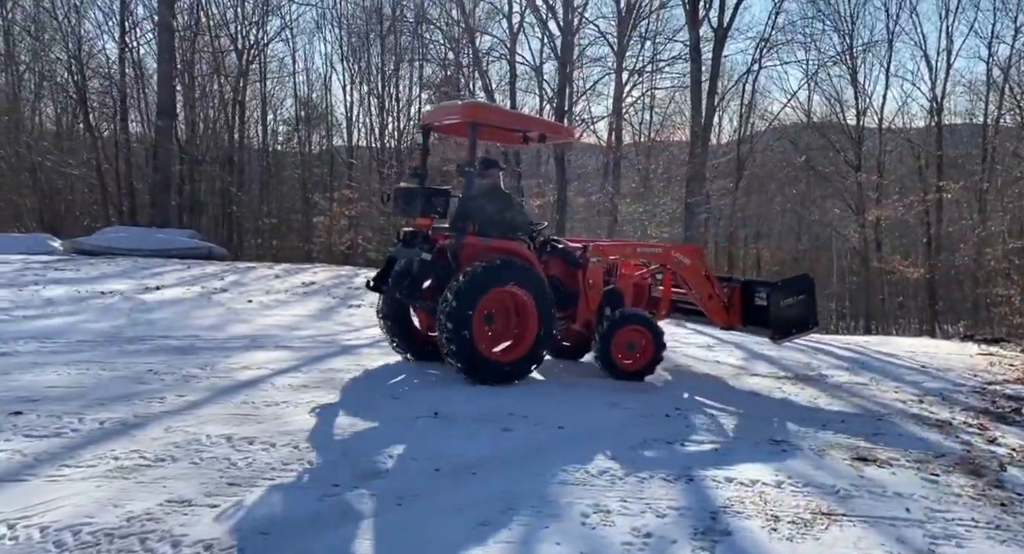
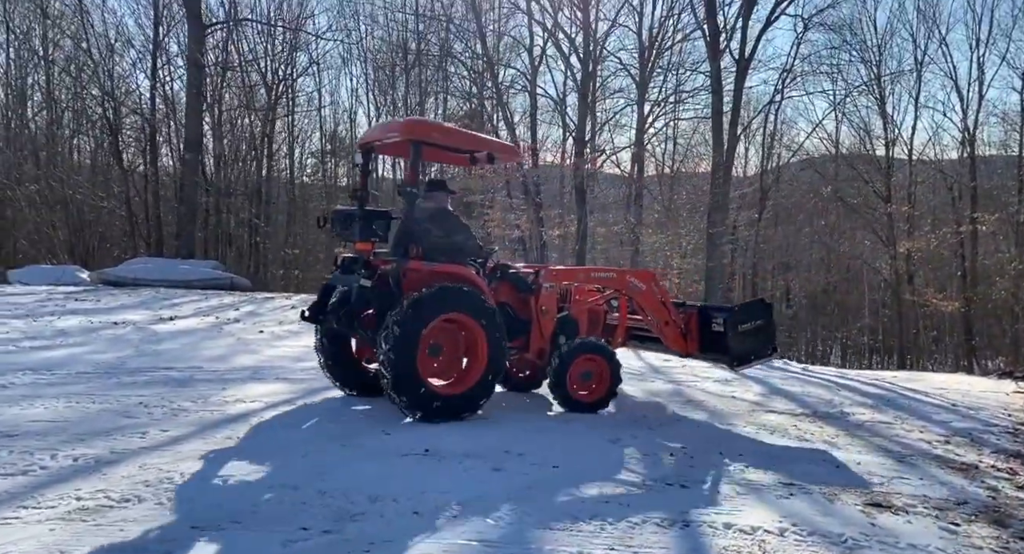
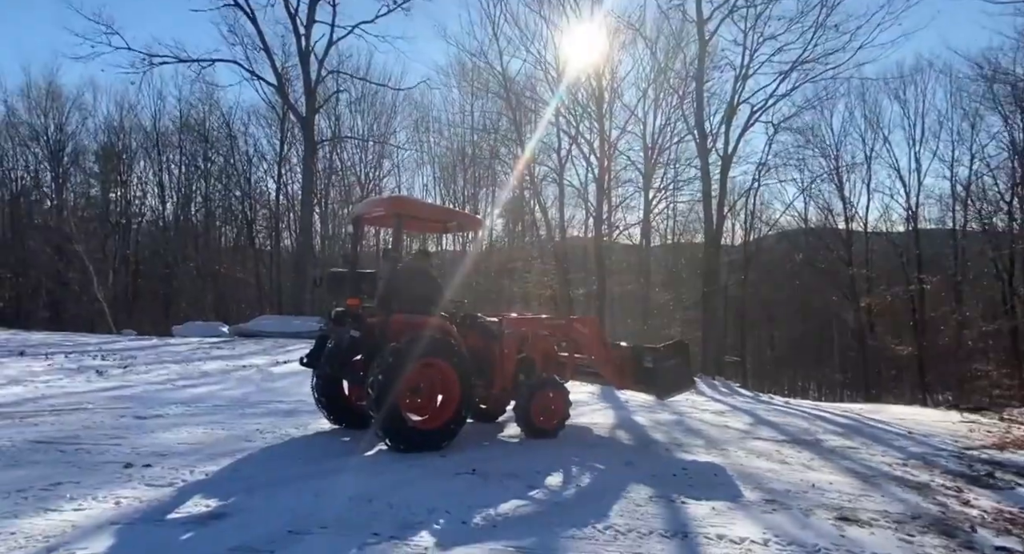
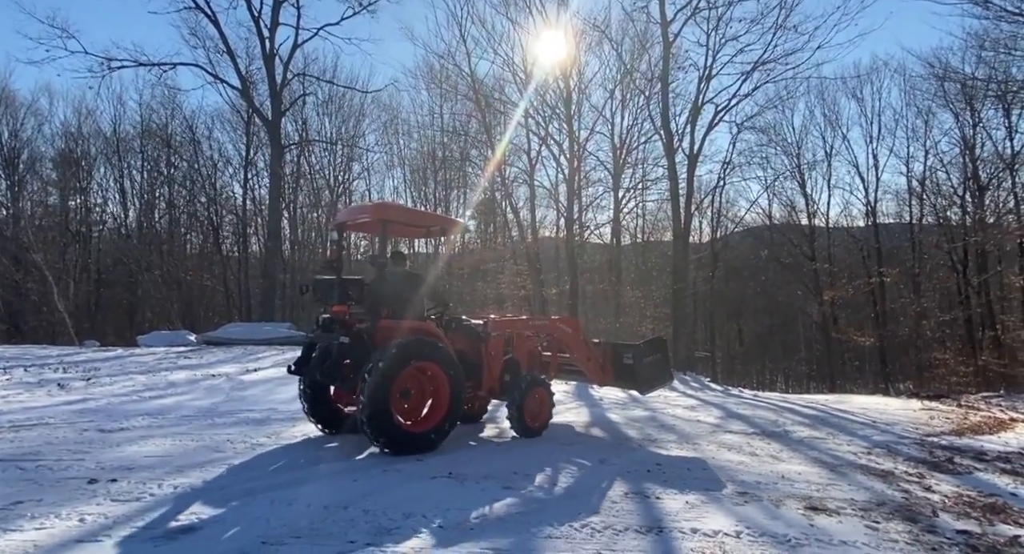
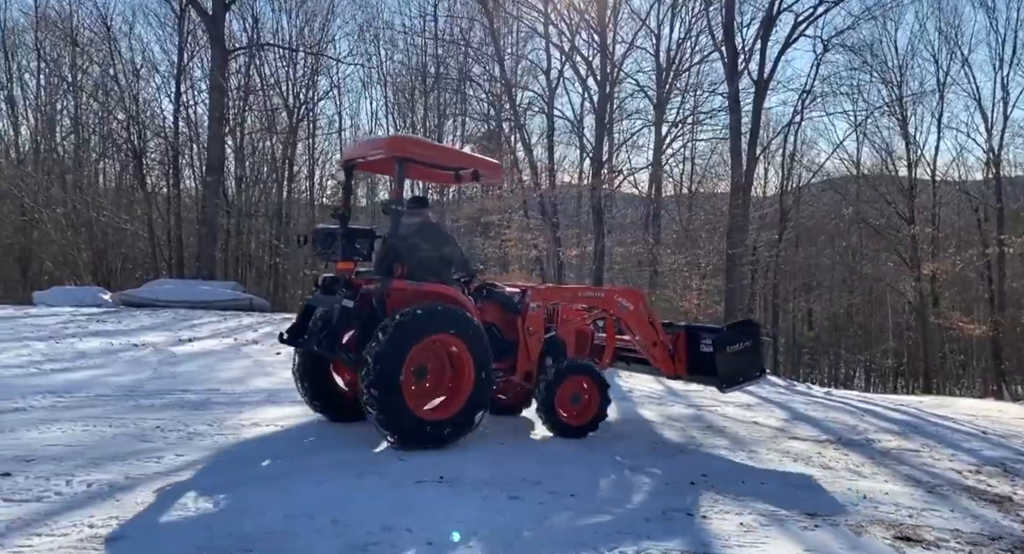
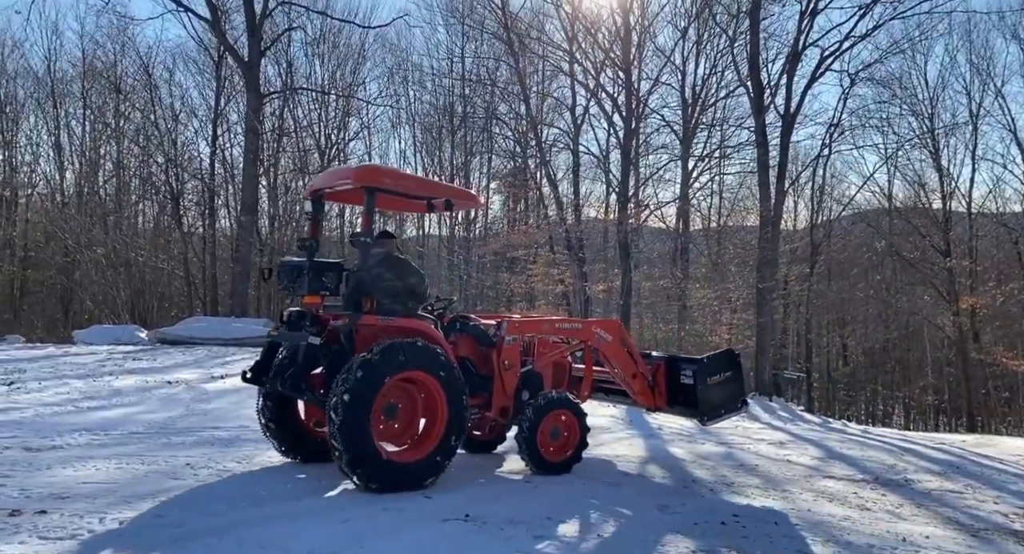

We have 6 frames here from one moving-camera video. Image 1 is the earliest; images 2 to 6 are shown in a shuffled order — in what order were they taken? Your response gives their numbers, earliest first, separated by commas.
2, 5, 6, 3, 4
